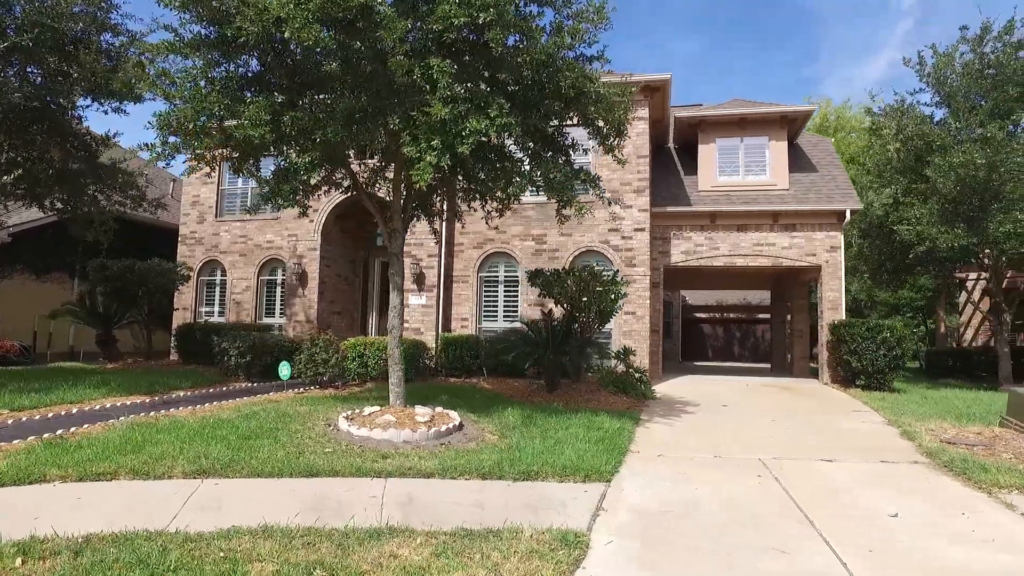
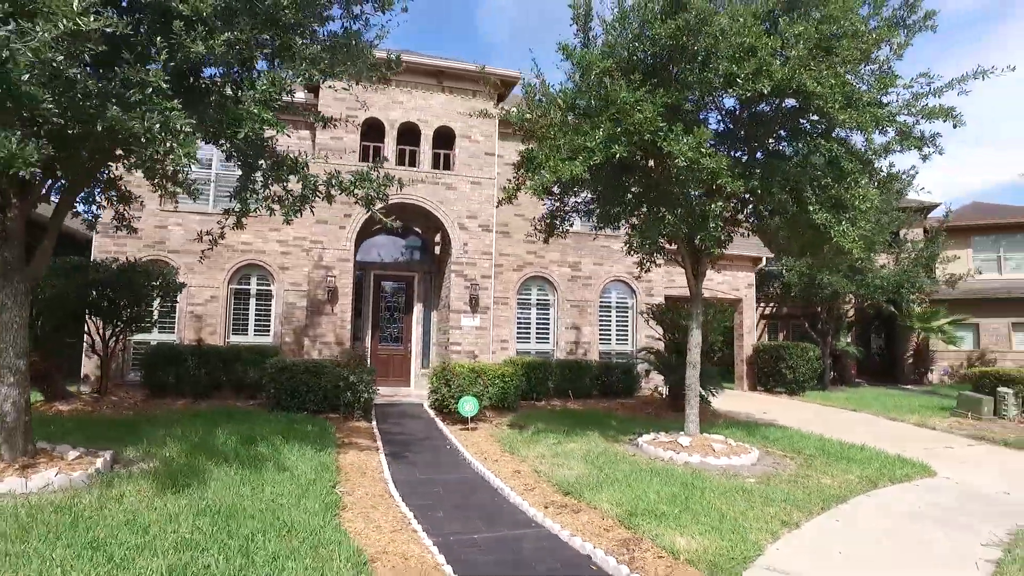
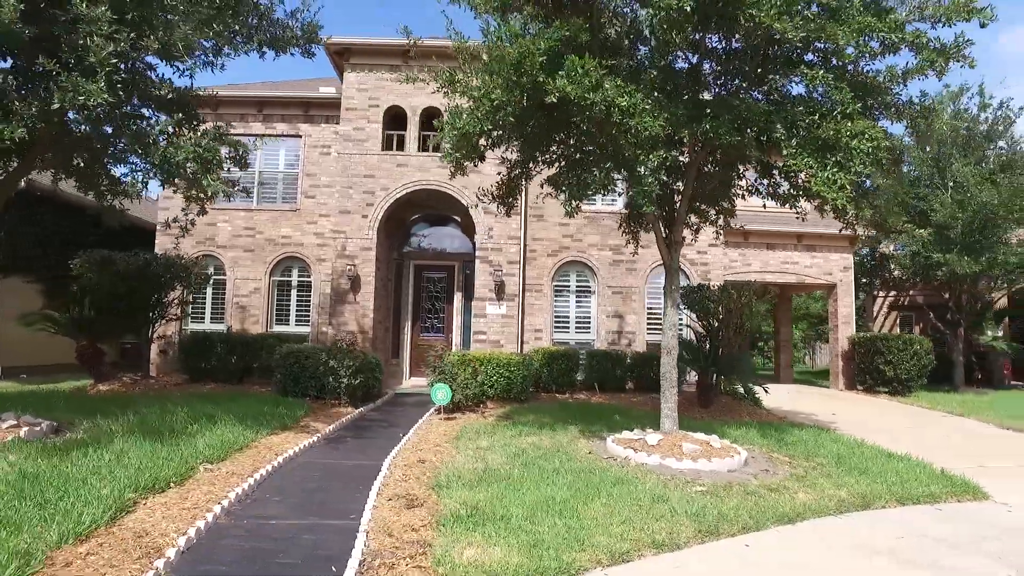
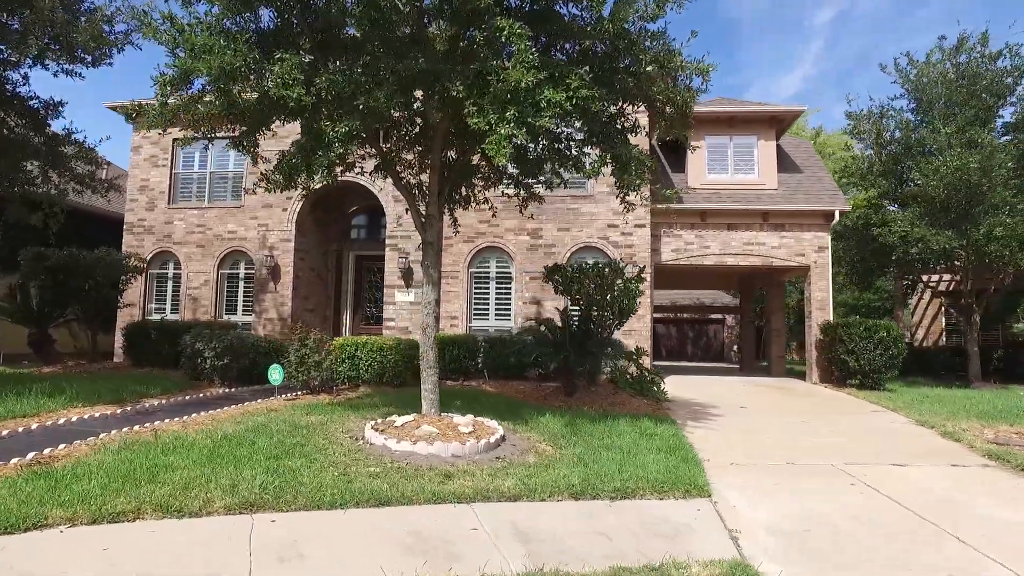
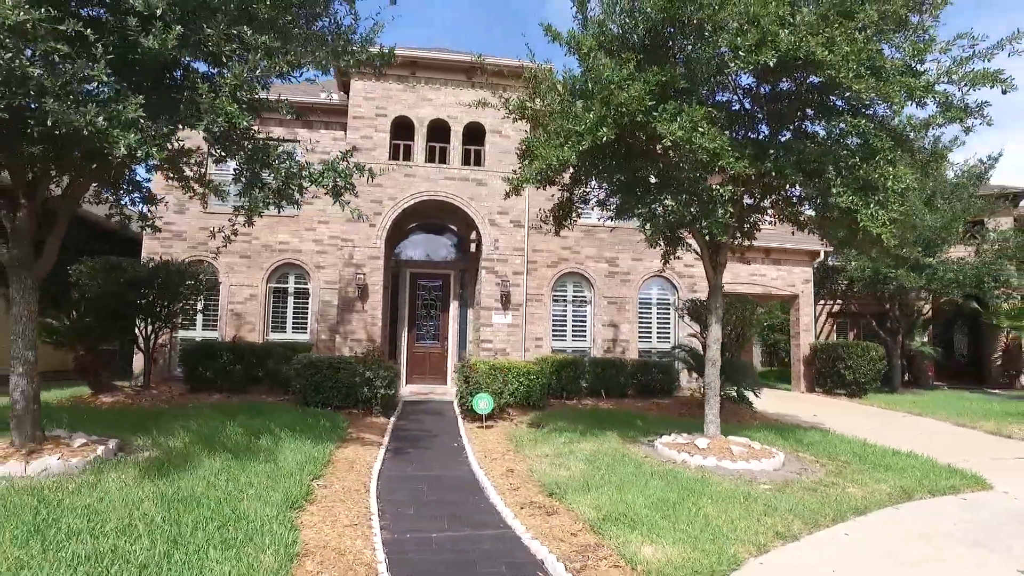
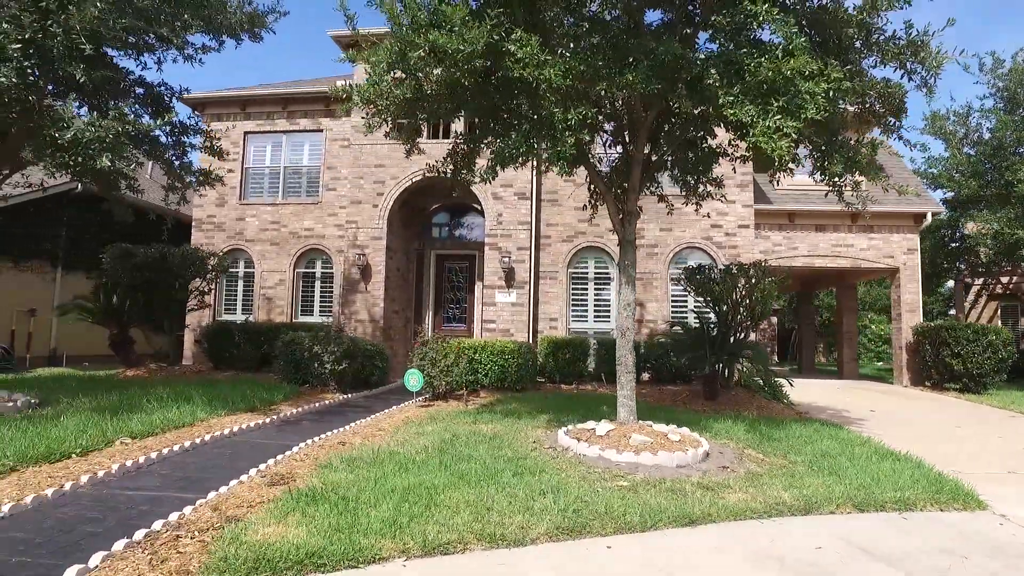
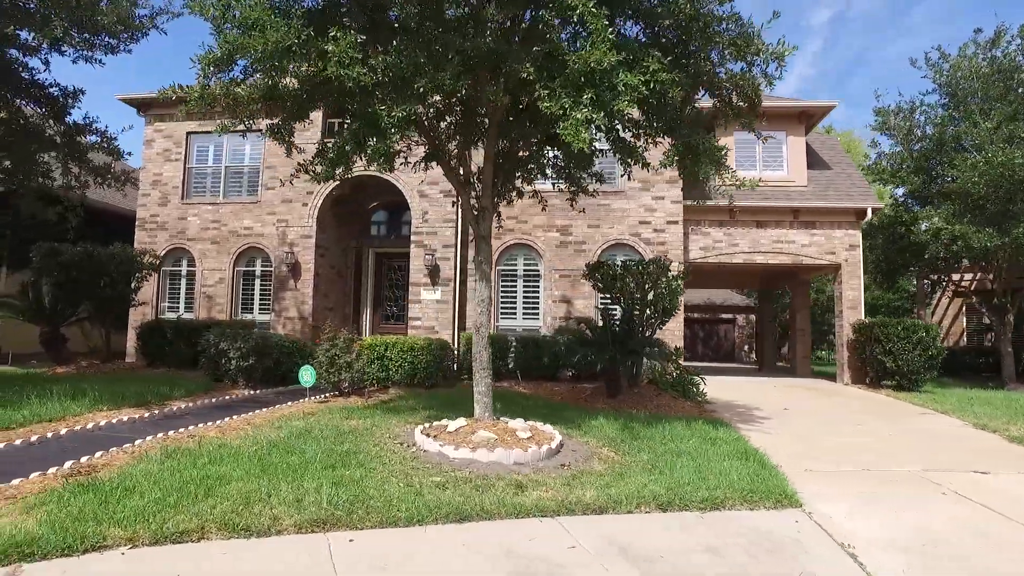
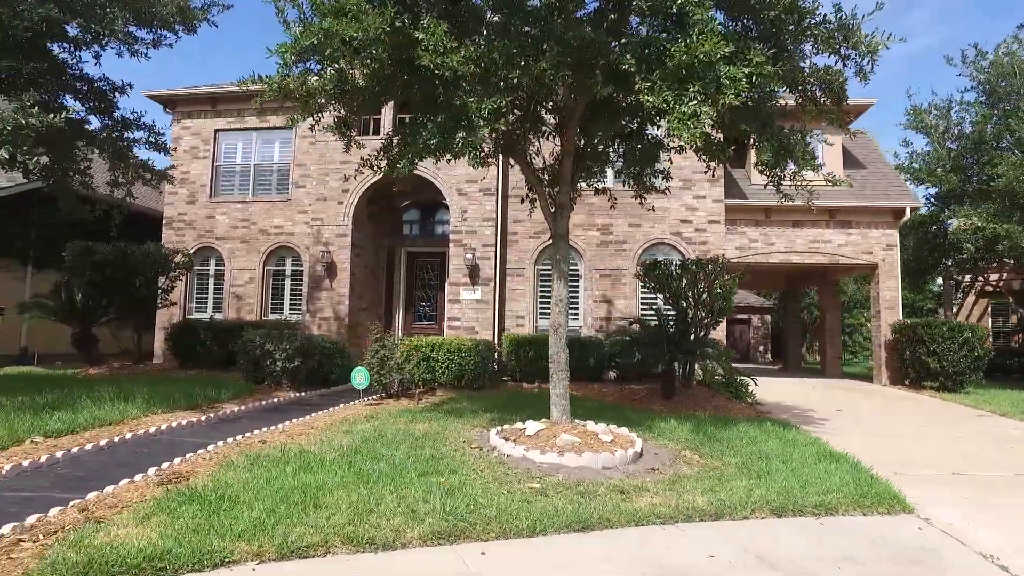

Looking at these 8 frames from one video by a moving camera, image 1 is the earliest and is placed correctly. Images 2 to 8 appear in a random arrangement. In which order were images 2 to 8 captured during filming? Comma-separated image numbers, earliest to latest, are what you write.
4, 7, 8, 6, 3, 5, 2
